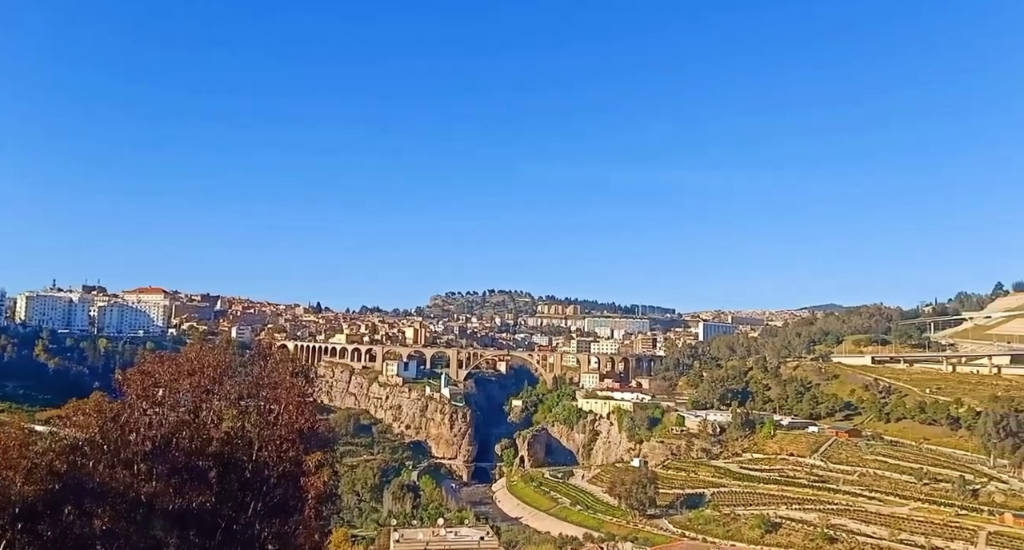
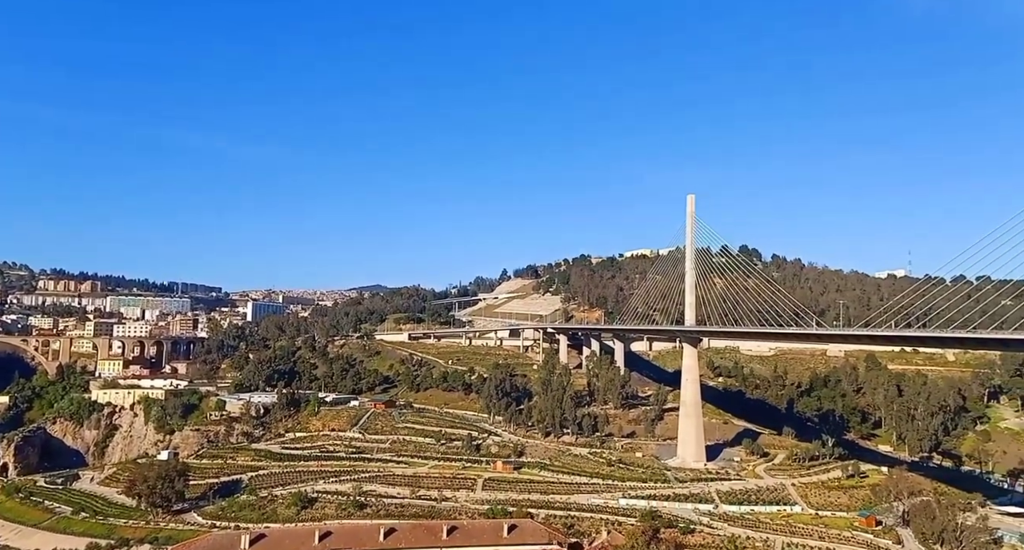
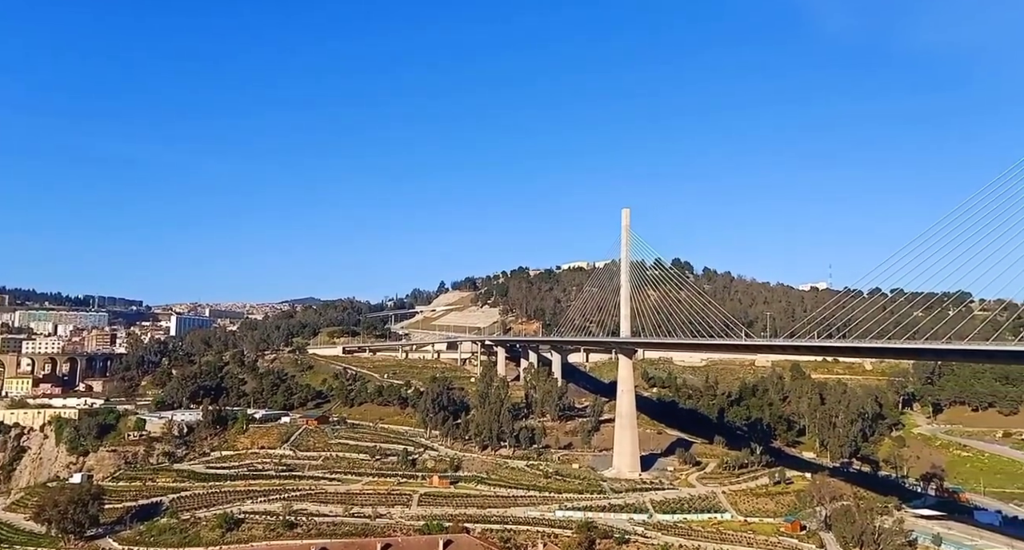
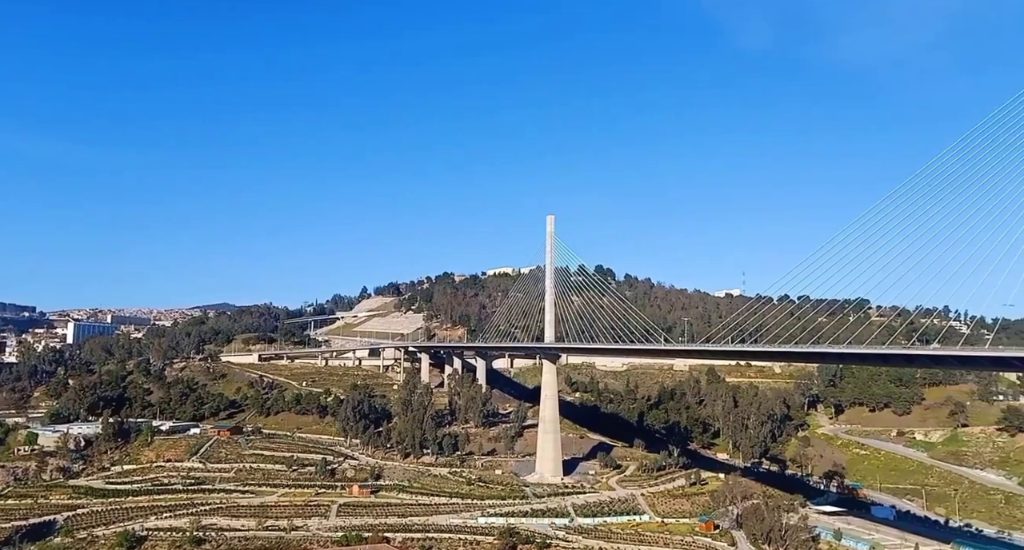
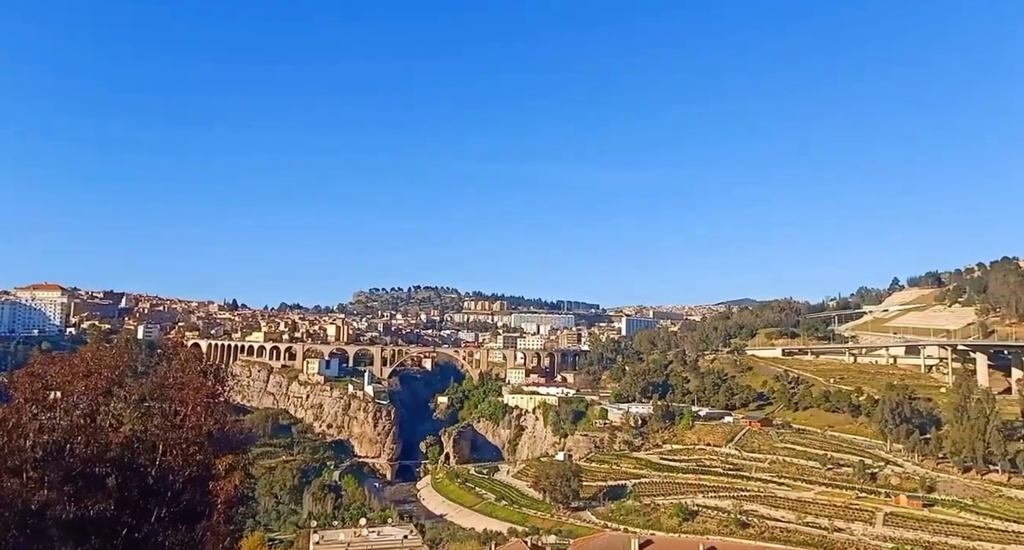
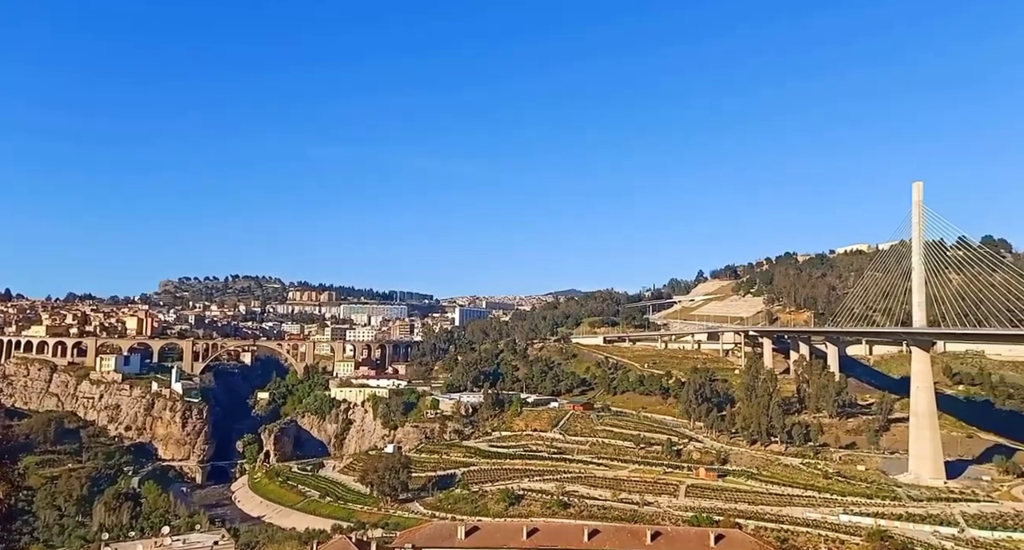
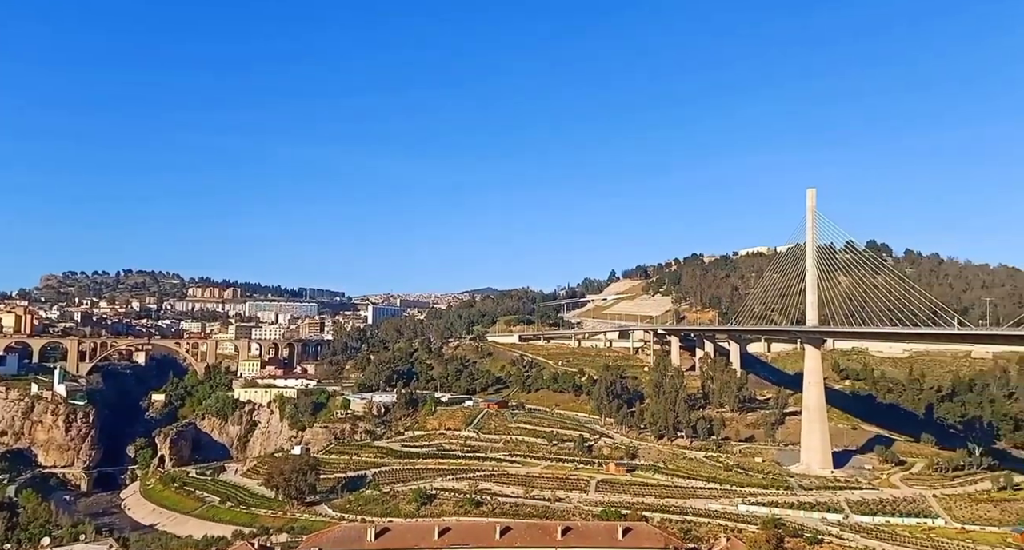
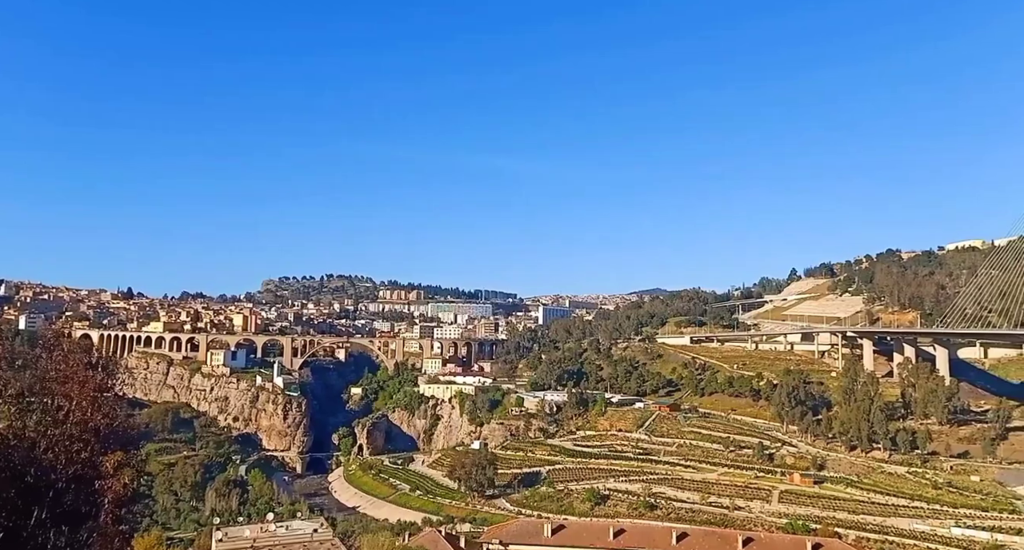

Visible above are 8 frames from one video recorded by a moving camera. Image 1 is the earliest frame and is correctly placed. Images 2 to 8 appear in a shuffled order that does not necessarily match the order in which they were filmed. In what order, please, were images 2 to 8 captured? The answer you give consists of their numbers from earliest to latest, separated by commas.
5, 8, 6, 7, 2, 3, 4
